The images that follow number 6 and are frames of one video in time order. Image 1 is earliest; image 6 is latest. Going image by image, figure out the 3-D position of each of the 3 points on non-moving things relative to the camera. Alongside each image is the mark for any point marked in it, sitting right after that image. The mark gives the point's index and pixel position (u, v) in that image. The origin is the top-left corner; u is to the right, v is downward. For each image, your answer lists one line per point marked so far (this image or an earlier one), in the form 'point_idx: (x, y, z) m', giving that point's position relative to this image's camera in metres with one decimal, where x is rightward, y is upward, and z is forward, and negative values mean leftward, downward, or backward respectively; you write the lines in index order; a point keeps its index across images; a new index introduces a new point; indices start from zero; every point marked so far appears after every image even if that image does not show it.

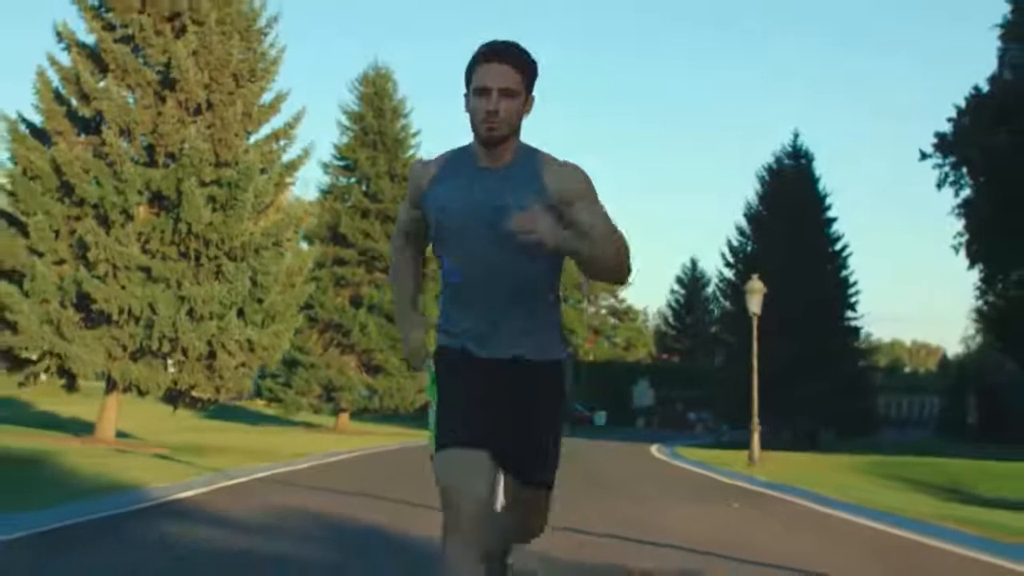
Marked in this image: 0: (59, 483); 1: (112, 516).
0: (-6.0, -2.6, +19.3) m
1: (-4.3, -2.5, +15.6) m
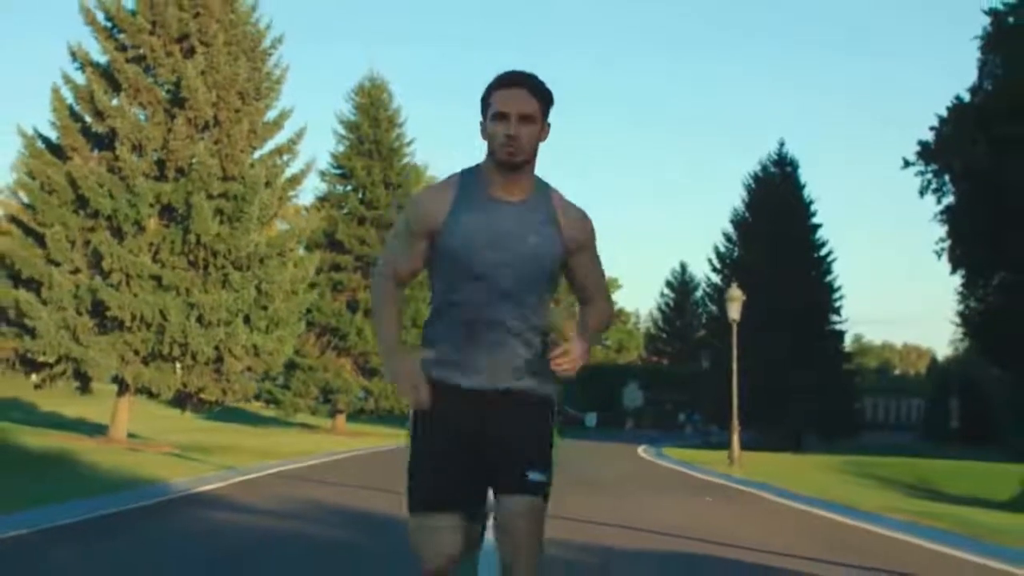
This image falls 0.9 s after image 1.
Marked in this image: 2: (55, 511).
0: (-6.1, -2.8, +20.8) m
1: (-4.5, -2.6, +17.1) m
2: (-5.5, -2.6, +17.5) m
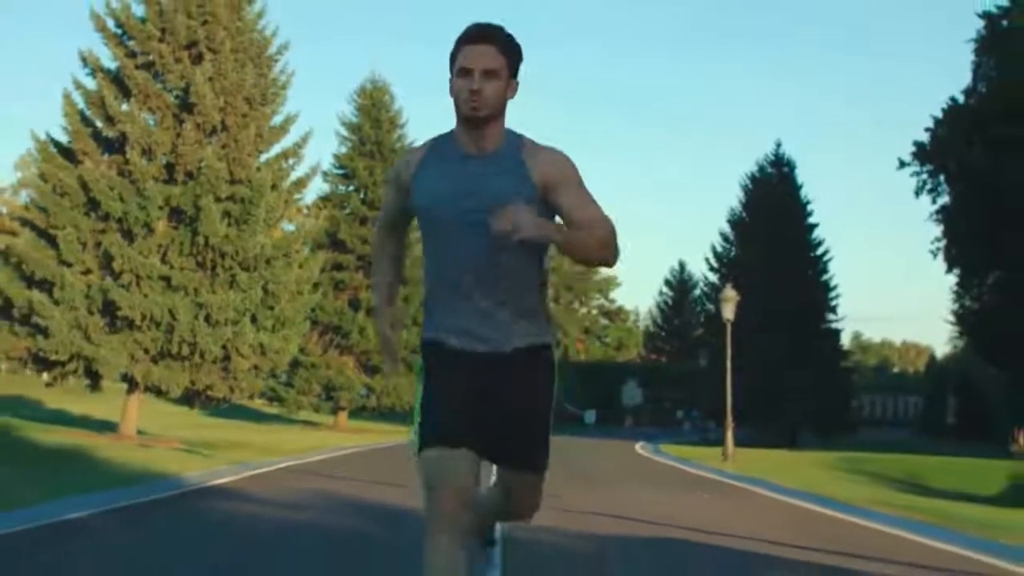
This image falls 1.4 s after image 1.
0: (-6.2, -2.8, +21.7) m
1: (-4.5, -2.7, +18.0) m
2: (-5.5, -2.7, +18.3) m
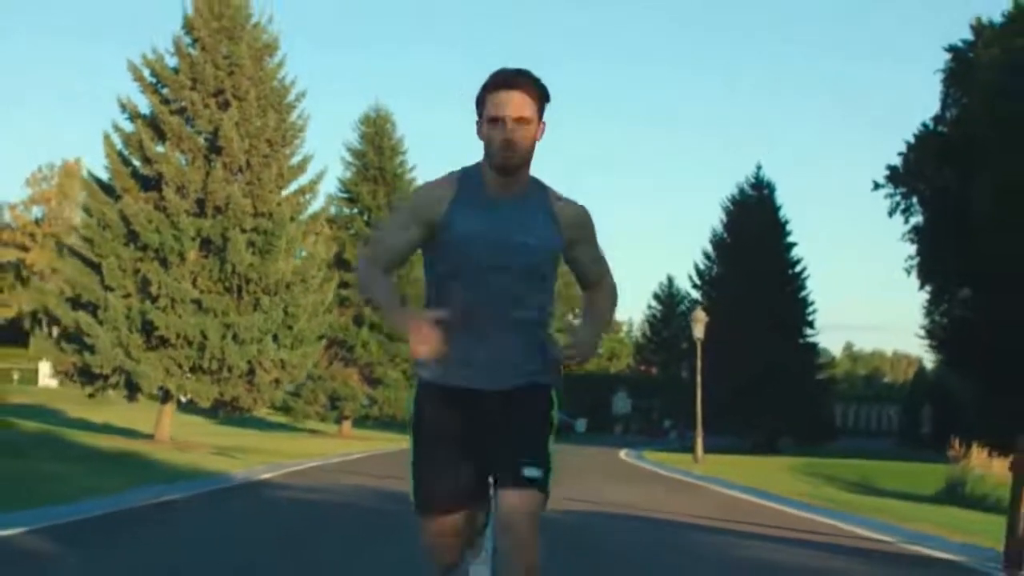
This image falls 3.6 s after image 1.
0: (-6.3, -3.2, +25.5) m
1: (-4.6, -3.1, +21.8) m
2: (-5.6, -3.1, +22.1) m
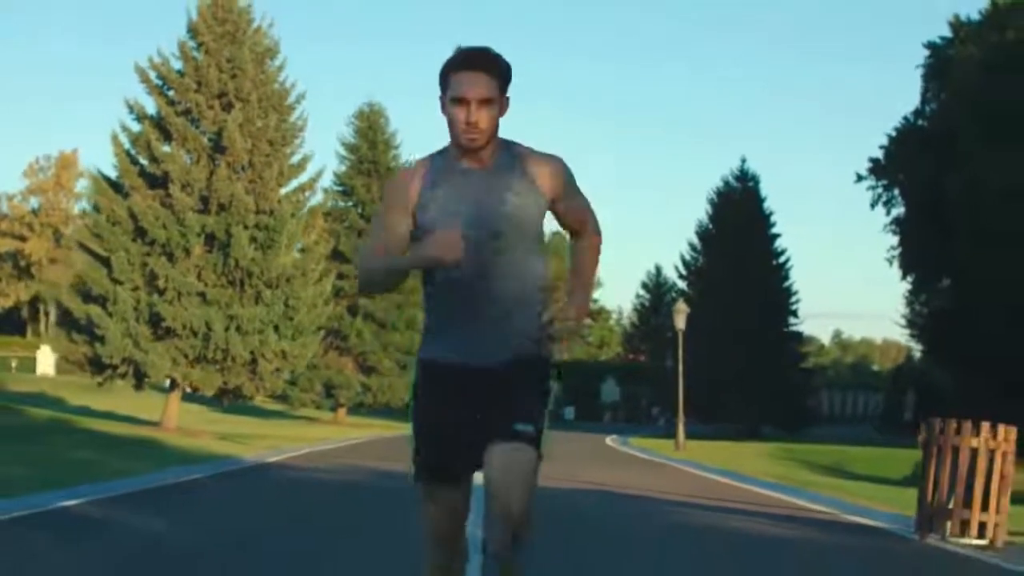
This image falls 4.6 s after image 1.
0: (-6.5, -3.2, +27.2) m
1: (-4.8, -3.1, +23.5) m
2: (-5.8, -3.1, +23.8) m
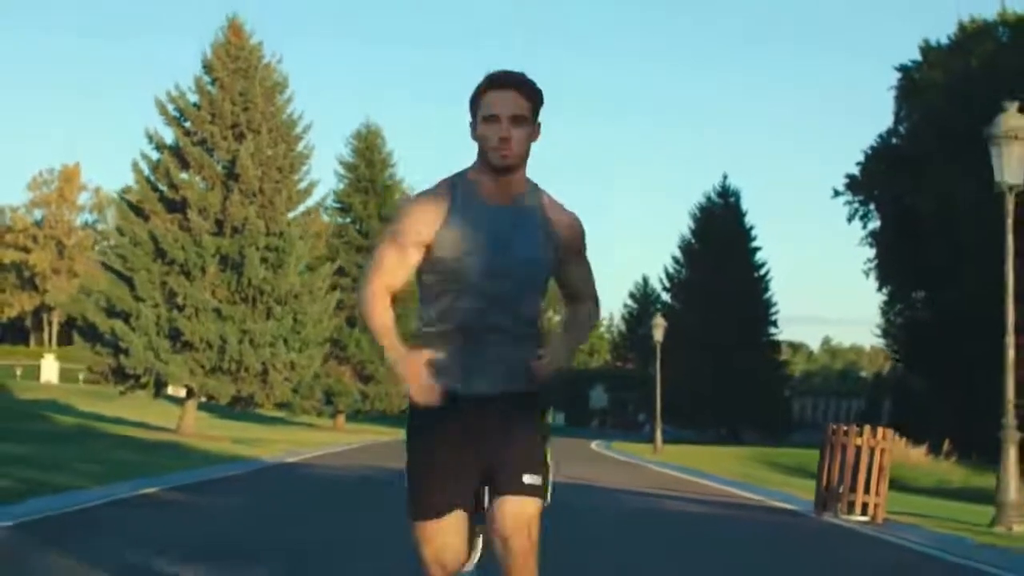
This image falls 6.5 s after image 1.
0: (-6.7, -3.6, +30.3) m
1: (-4.9, -3.4, +26.7) m
2: (-6.0, -3.5, +27.0) m
